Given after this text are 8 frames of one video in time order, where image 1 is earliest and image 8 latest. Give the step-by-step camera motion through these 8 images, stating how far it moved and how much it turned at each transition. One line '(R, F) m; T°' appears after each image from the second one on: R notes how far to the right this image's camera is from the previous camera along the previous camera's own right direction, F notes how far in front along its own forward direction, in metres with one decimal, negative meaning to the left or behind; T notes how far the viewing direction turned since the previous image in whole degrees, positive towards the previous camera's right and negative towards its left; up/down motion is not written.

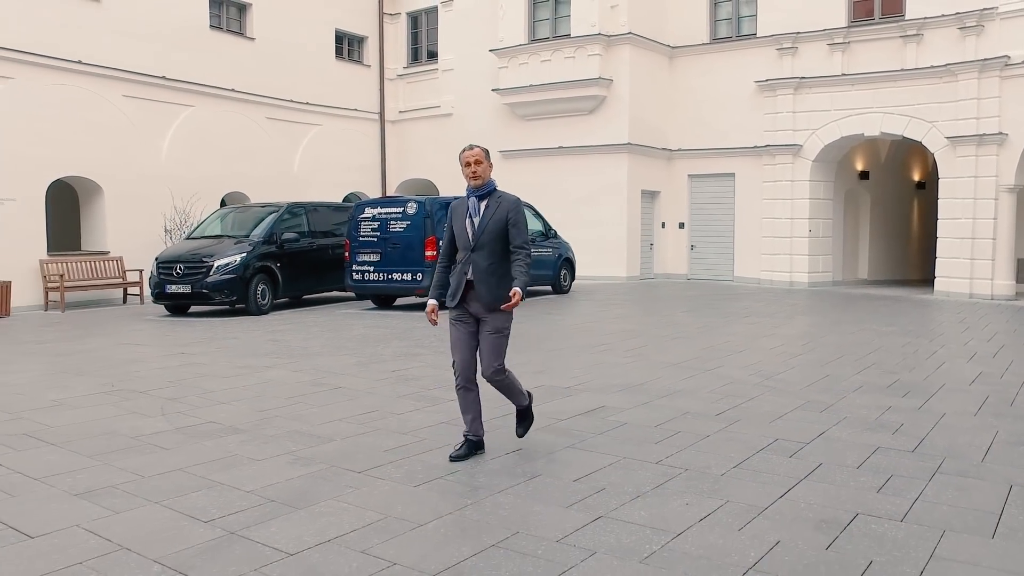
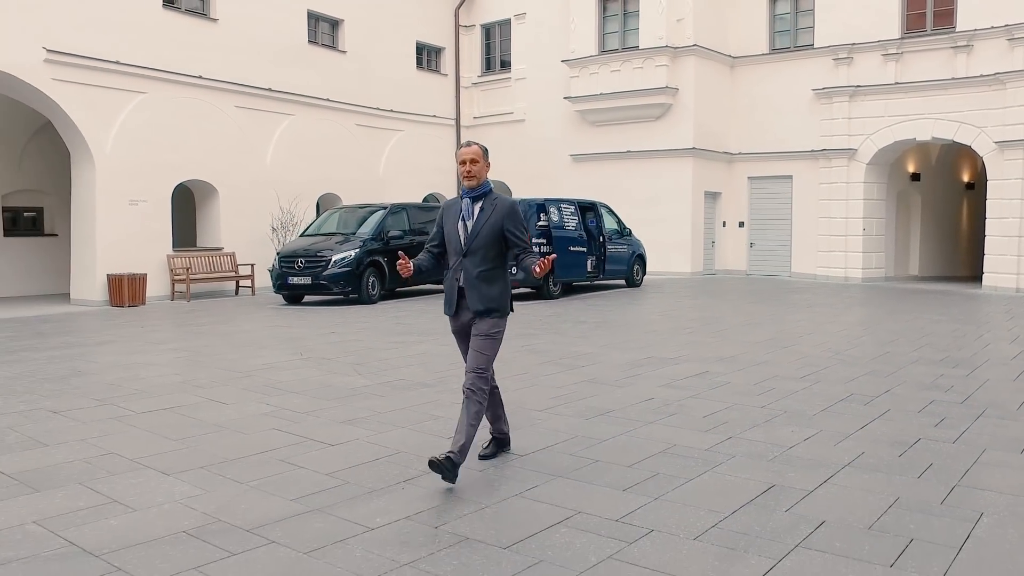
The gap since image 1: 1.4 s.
(-0.5, -1.3) m; -2°
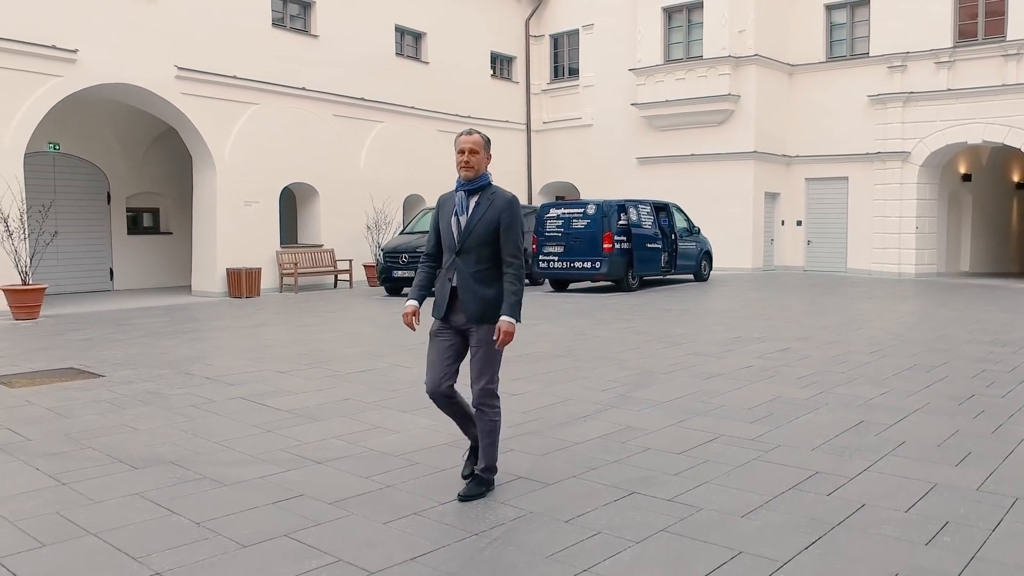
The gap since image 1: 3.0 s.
(-0.6, -1.4) m; -2°
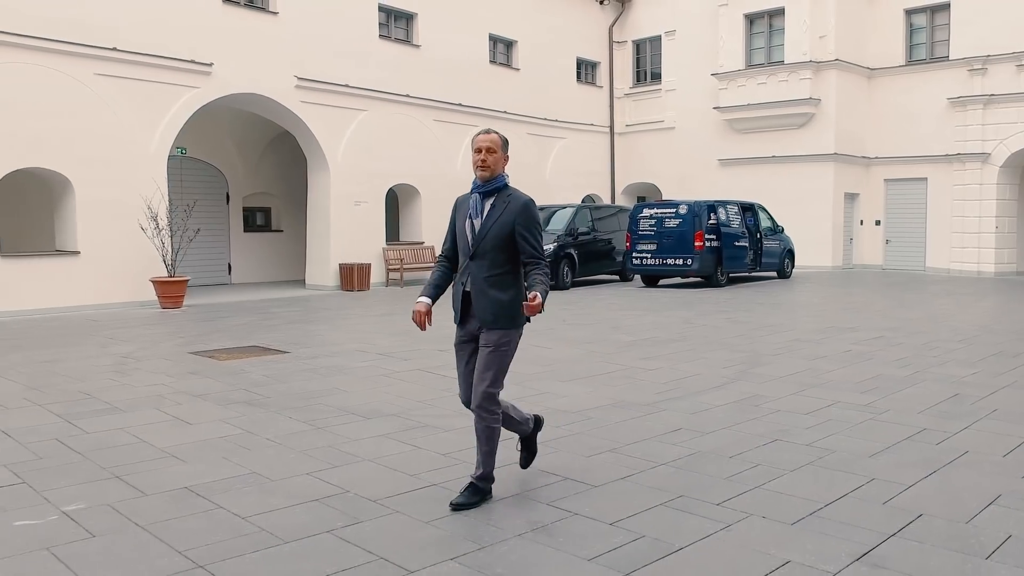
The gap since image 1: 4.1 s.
(-0.5, -1.0) m; -4°
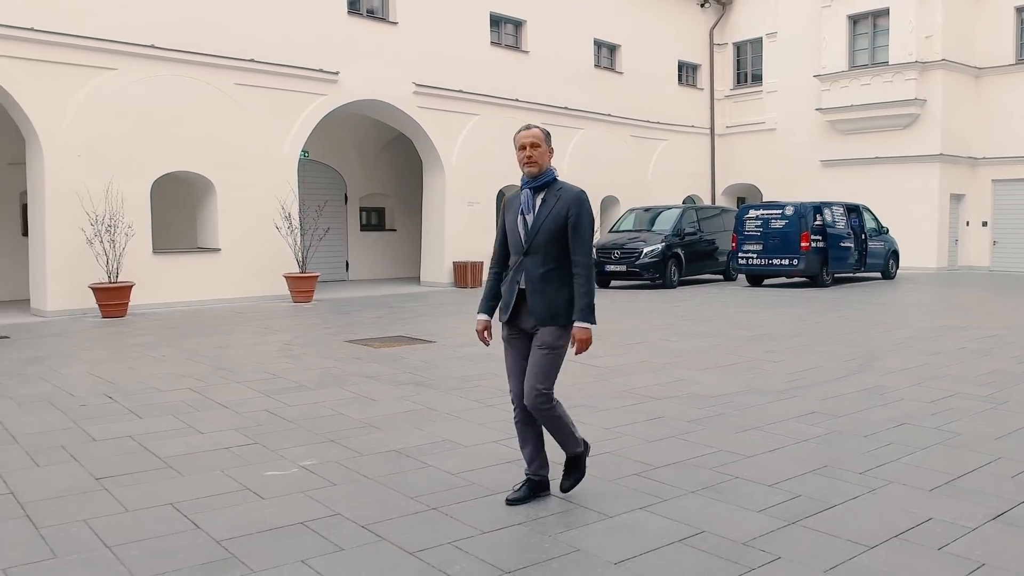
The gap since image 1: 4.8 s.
(-0.4, -0.6) m; -5°
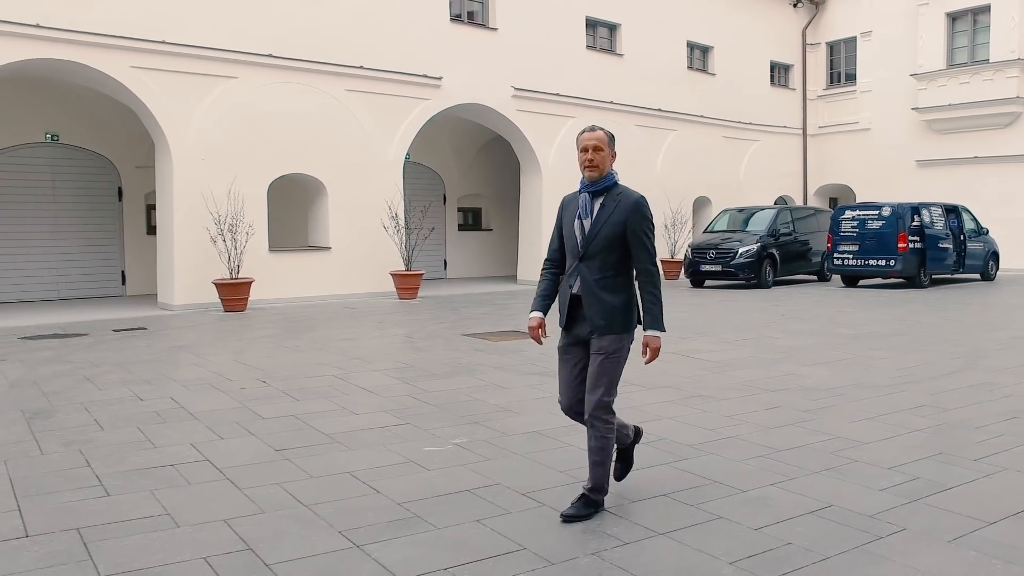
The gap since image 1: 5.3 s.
(-0.3, -0.5) m; -5°
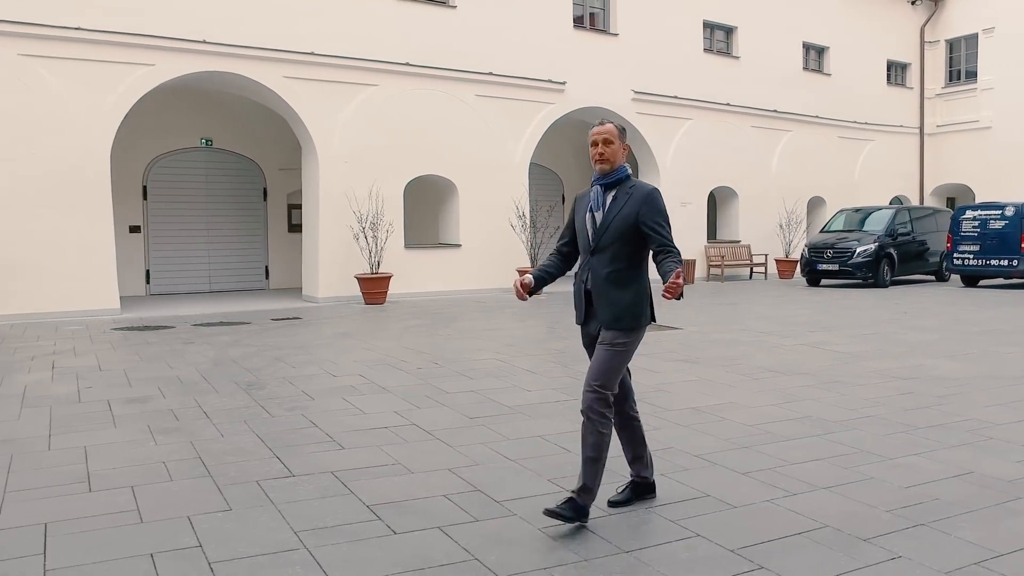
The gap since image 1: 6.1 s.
(-0.4, -0.7) m; -6°
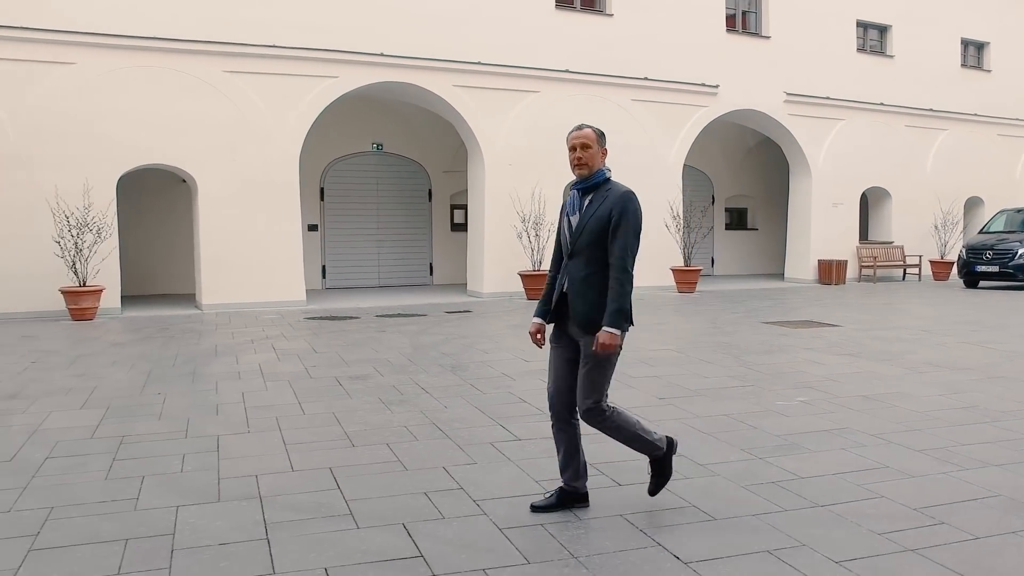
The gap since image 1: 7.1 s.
(-0.3, -0.8) m; -8°
